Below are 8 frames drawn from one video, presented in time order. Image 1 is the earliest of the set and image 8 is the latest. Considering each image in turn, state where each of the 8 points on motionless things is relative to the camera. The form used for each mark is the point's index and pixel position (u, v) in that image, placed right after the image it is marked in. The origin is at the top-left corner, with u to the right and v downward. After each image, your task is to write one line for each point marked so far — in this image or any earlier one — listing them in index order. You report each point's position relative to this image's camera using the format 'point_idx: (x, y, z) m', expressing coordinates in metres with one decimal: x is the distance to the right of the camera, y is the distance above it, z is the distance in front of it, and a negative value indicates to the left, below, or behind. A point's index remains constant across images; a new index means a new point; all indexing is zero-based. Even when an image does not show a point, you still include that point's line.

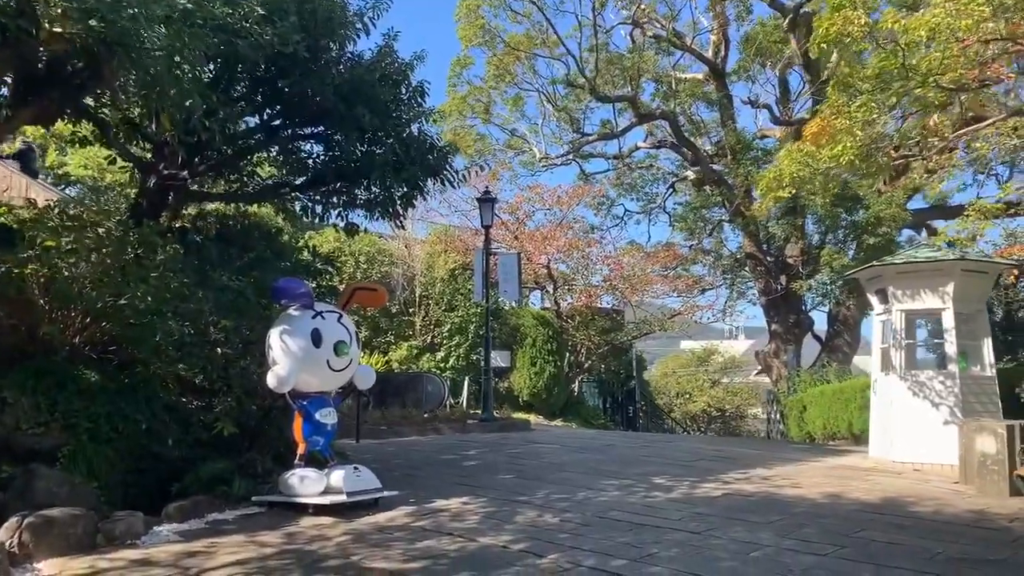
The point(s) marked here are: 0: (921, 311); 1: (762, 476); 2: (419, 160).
0: (+5.2, -0.3, +10.3) m
1: (+2.8, -2.1, +9.2) m
2: (-1.1, +1.6, +10.1) m
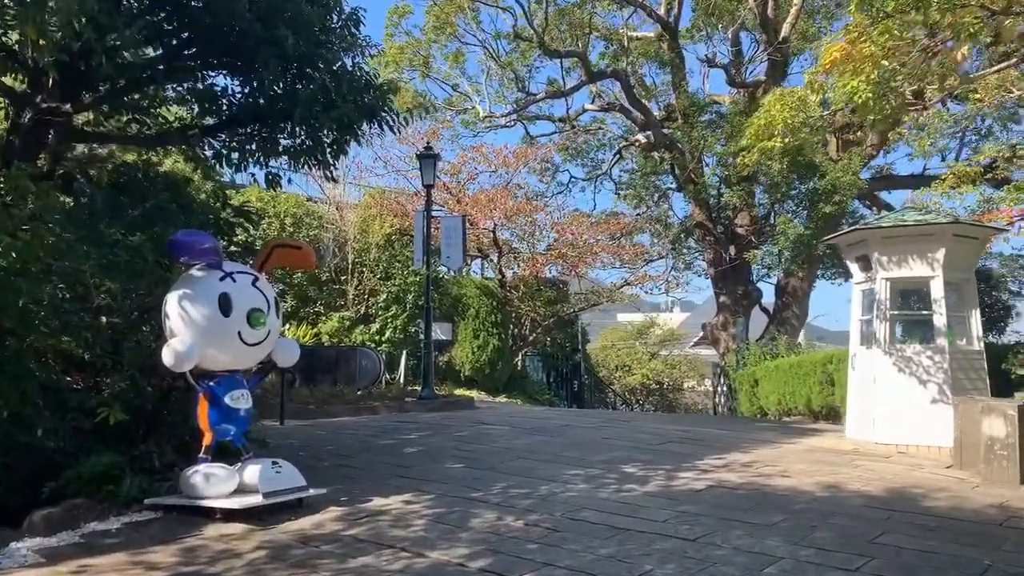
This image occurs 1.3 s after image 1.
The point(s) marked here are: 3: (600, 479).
0: (+4.6, +0.1, +9.4) m
1: (+2.3, -1.8, +8.2) m
2: (-1.7, +2.0, +8.6) m
3: (+0.8, -1.7, +7.4) m
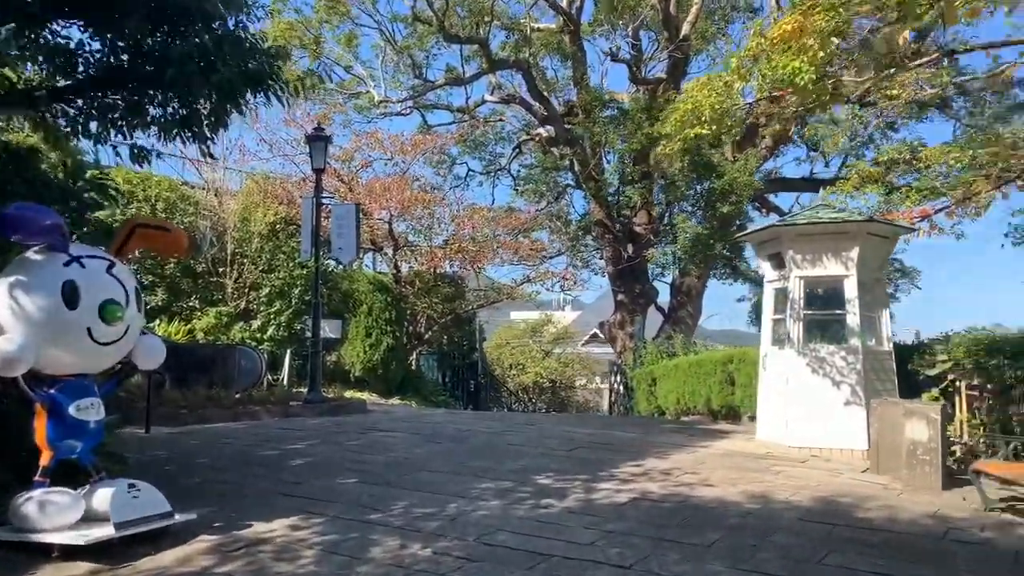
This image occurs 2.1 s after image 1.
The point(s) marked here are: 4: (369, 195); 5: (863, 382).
0: (+3.5, +0.1, +9.2) m
1: (+1.4, -1.7, +7.7) m
2: (-2.6, +2.1, +7.5) m
3: (0.0, -1.7, +6.7) m
4: (-3.4, +2.2, +19.4) m
5: (+3.8, -1.0, +8.8) m
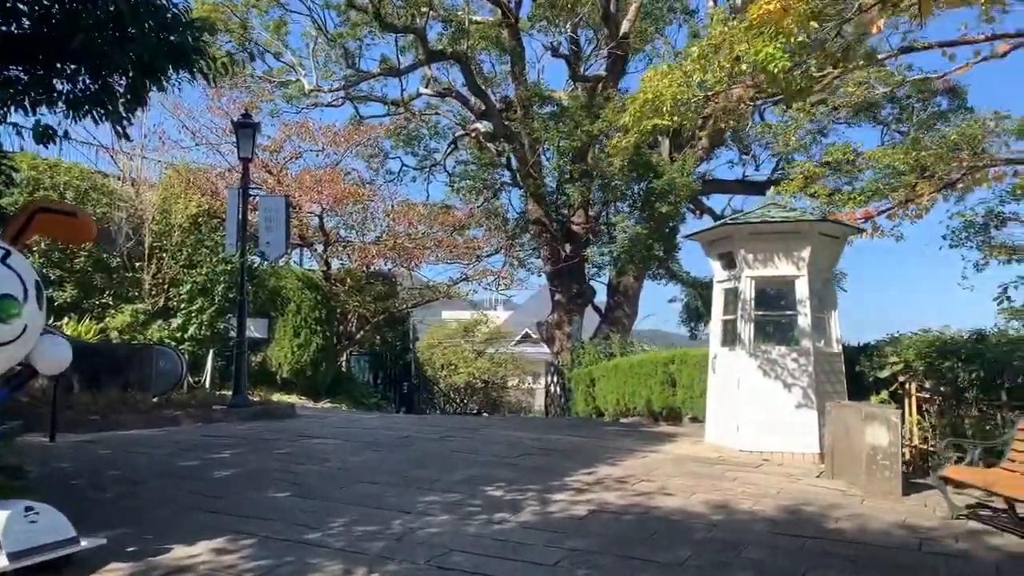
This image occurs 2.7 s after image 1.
0: (+2.9, +0.1, +9.1) m
1: (+0.9, -1.7, +7.3) m
2: (-3.0, +2.1, +6.8) m
3: (-0.4, -1.7, +6.2) m
4: (-4.9, +2.3, +18.5) m
5: (+3.2, -1.0, +8.7) m
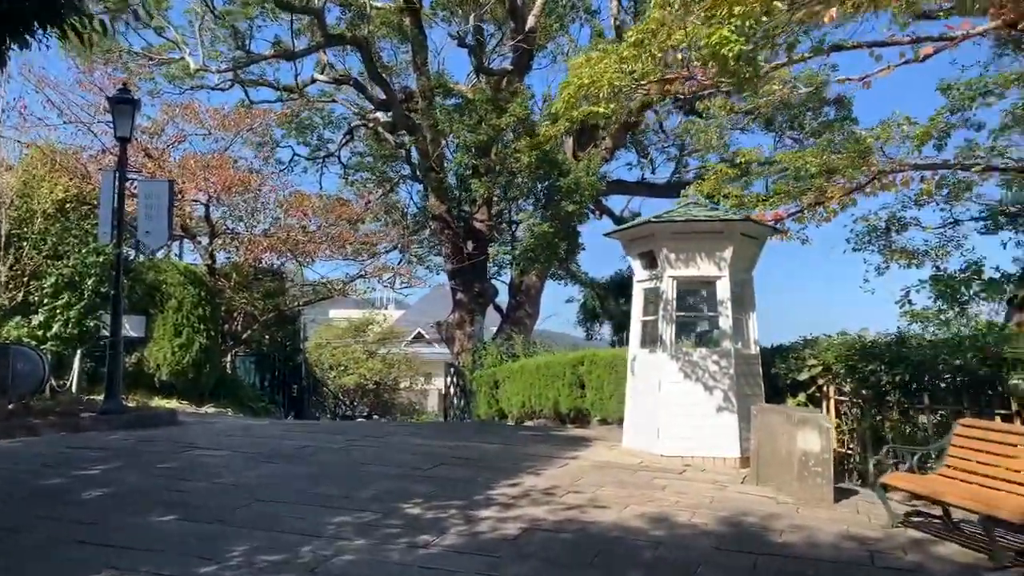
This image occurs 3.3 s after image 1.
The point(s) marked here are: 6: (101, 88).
0: (+2.0, +0.1, +8.8) m
1: (+0.2, -1.7, +6.8) m
2: (-3.5, +2.2, +5.8) m
3: (-0.9, -1.6, +5.5) m
4: (-7.0, +2.4, +17.1) m
5: (+2.3, -1.1, +8.5) m
6: (-9.3, +4.5, +18.2) m
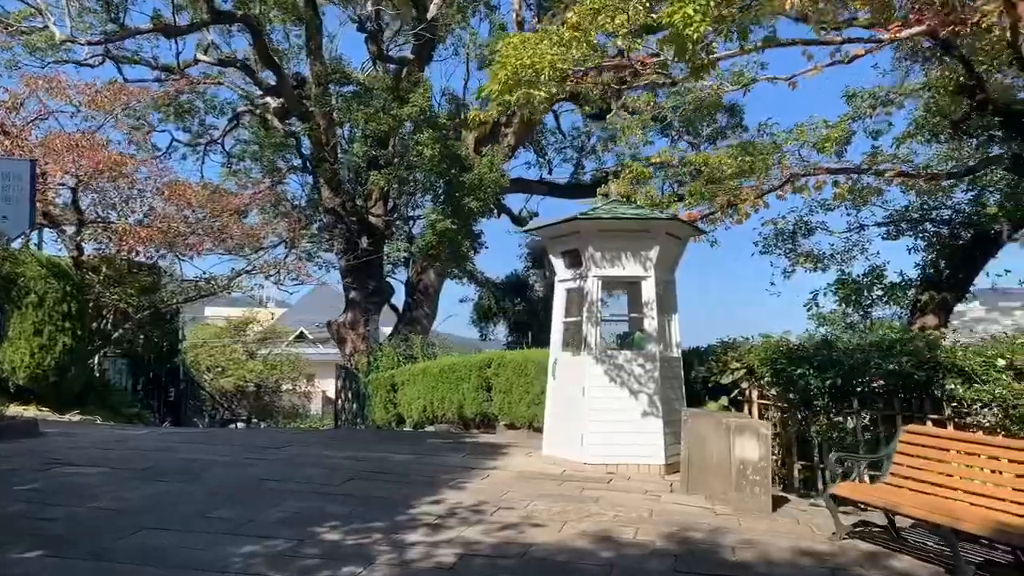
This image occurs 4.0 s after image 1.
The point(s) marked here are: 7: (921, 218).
0: (+1.1, +0.1, +8.5) m
1: (-0.3, -1.7, +6.2) m
2: (-3.9, +2.3, +4.7) m
3: (-1.3, -1.6, +4.8) m
4: (-9.0, +2.5, +15.4) m
5: (+1.5, -1.1, +8.2) m
6: (-11.3, +4.6, +16.2) m
7: (+5.4, +0.9, +10.6) m
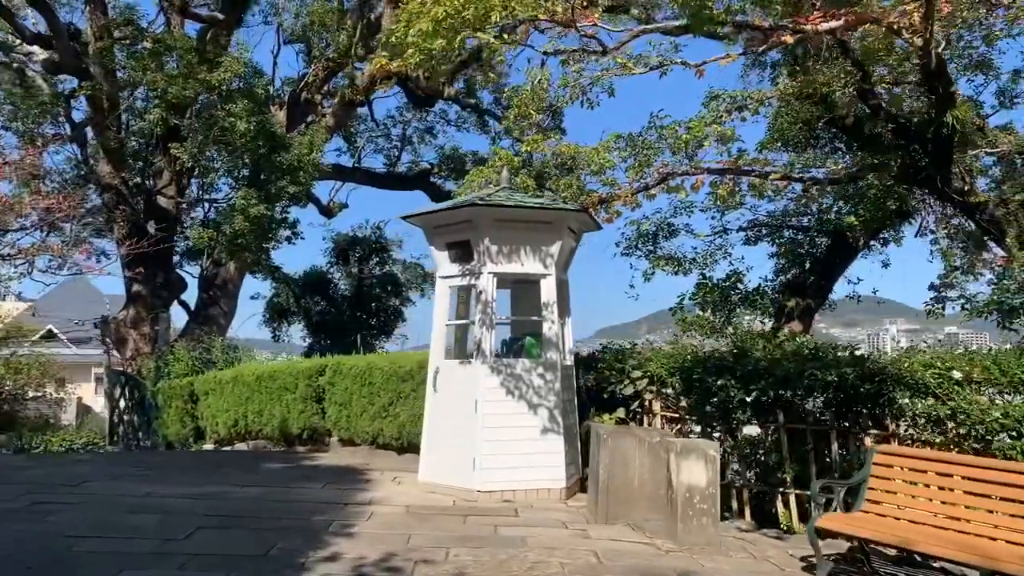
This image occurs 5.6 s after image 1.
0: (0.0, +0.1, +7.4) m
1: (-0.8, -1.6, +4.9) m
2: (-3.7, +2.4, +2.4) m
3: (-1.3, -1.6, +3.2) m
4: (-11.5, +2.8, +11.4) m
5: (+0.4, -1.1, +7.3) m
6: (-13.9, +5.0, +11.5) m
7: (+3.5, +0.8, +10.6) m
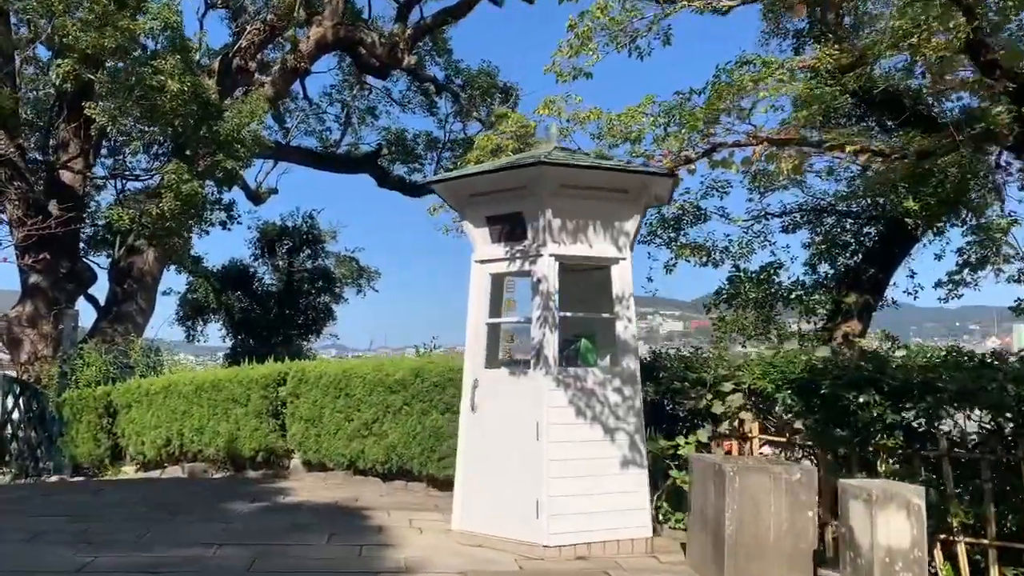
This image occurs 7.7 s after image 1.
0: (+0.5, +0.2, +5.7) m
1: (-0.1, -1.6, +3.1) m
2: (-2.7, +2.5, +0.3) m
3: (-0.4, -1.5, +1.4) m
4: (-11.4, +3.0, +8.3) m
5: (+0.9, -1.0, +5.6) m
6: (-13.8, +5.1, +8.2) m
7: (+3.6, +0.9, +9.3) m
